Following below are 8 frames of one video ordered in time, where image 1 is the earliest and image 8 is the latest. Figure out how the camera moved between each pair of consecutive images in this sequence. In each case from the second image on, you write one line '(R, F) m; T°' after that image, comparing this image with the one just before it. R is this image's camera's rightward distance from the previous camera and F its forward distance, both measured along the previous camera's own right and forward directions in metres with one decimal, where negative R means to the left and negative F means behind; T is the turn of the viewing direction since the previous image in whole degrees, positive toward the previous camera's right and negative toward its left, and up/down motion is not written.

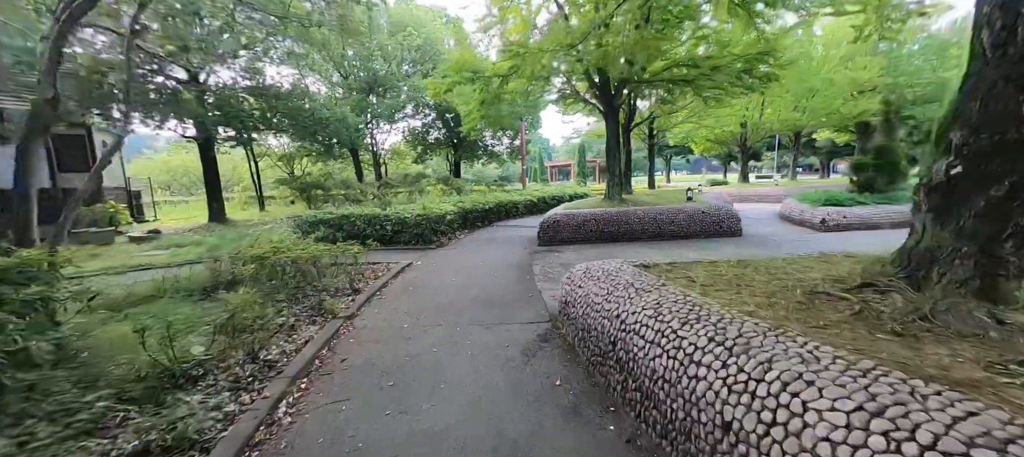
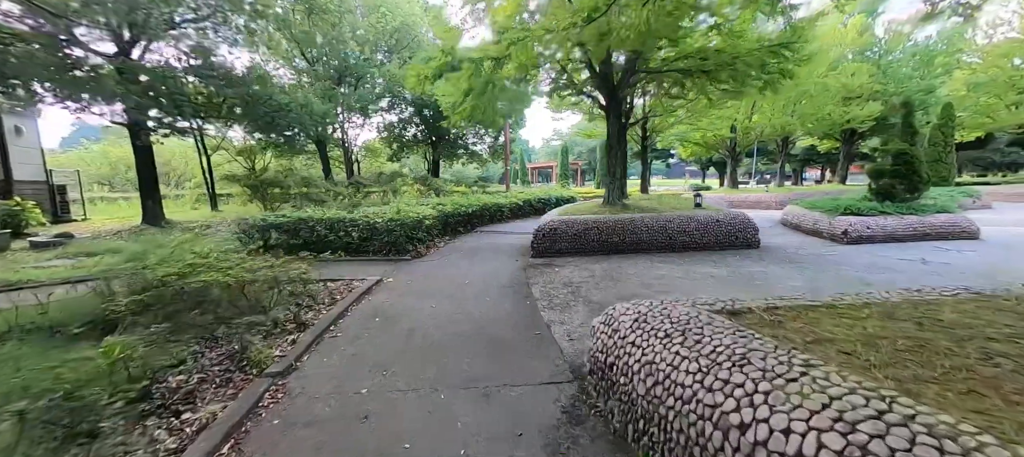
(-0.2, +1.0) m; +3°
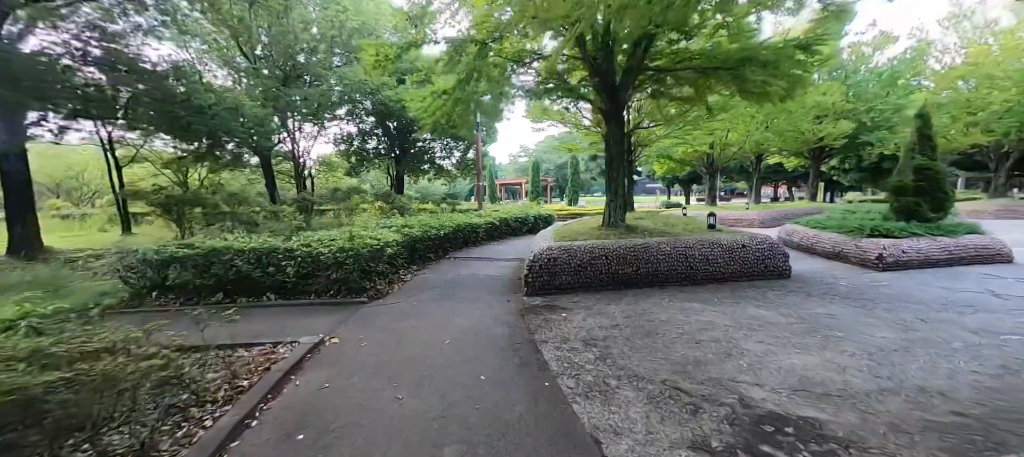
(-0.3, +1.3) m; +5°
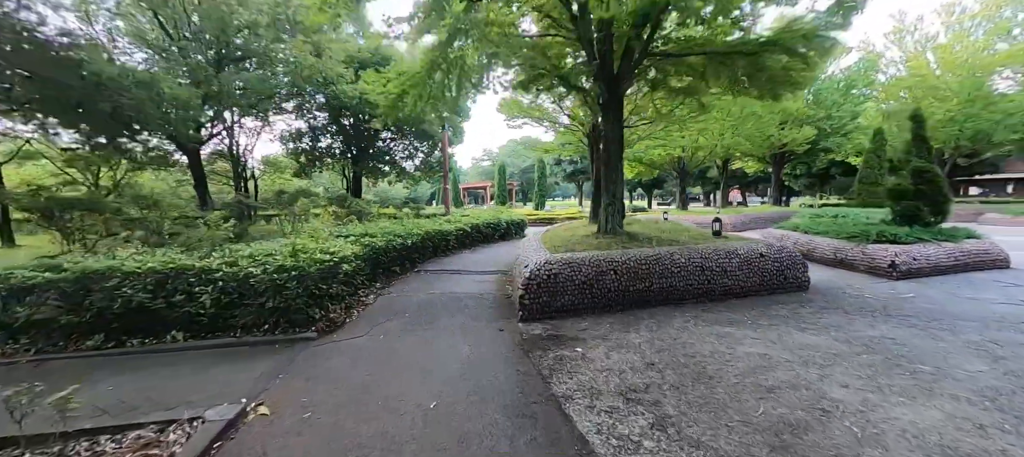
(-0.3, +1.0) m; +6°
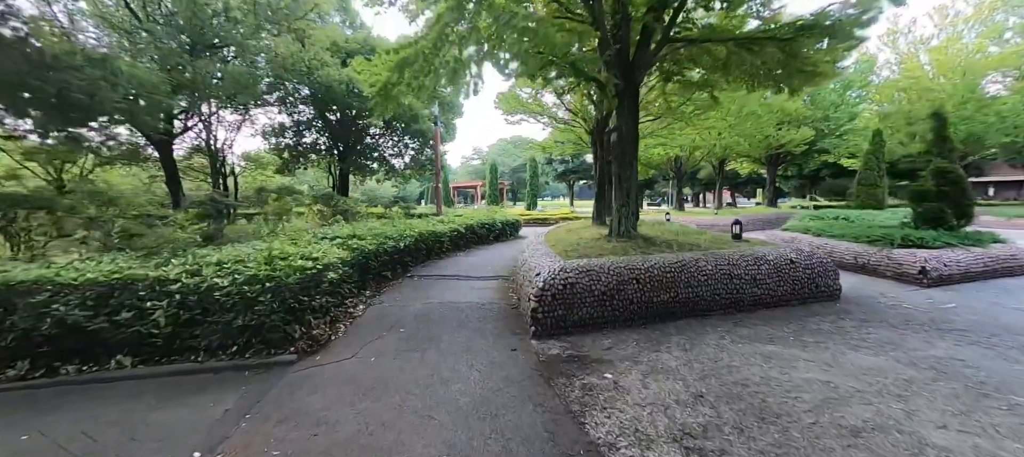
(-0.2, +0.5) m; +2°
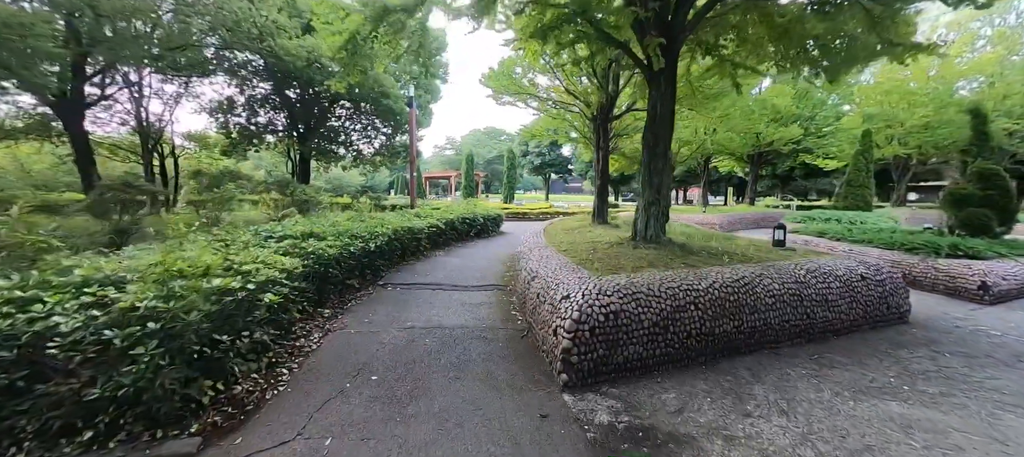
(-0.4, +1.1) m; +4°
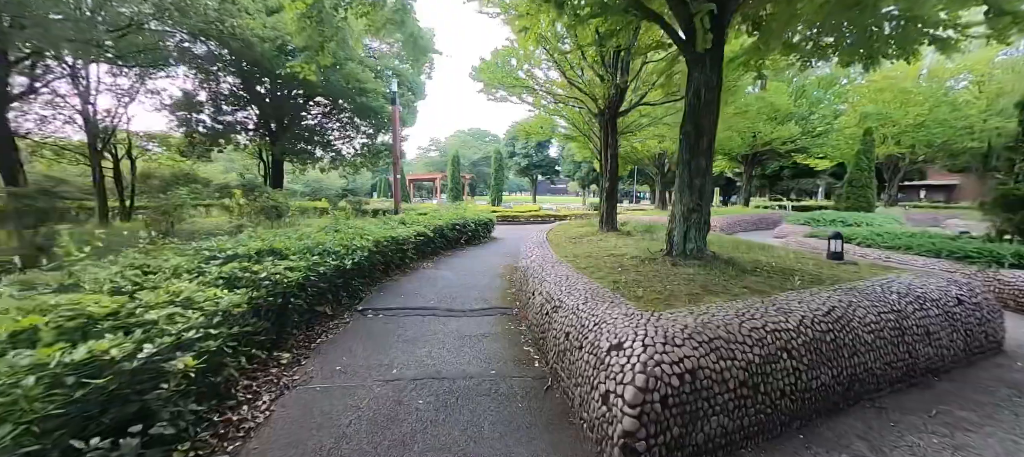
(-0.2, +0.8) m; +2°
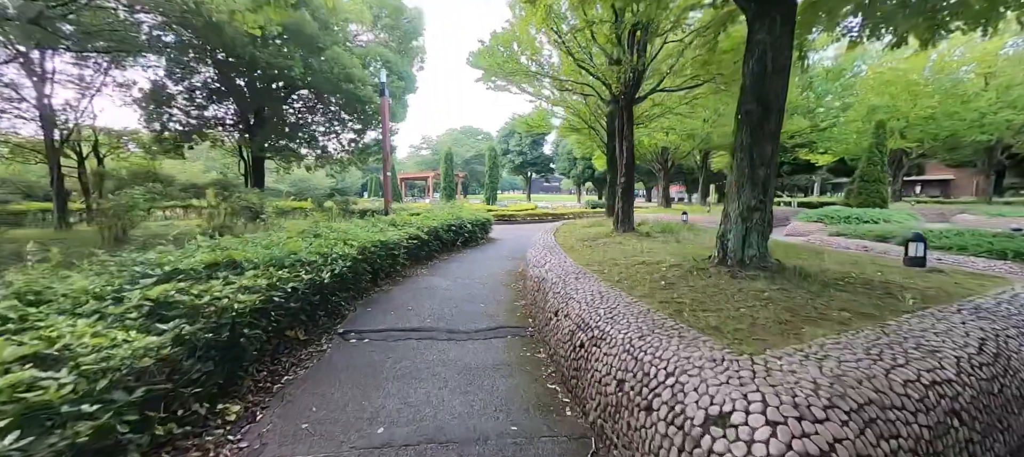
(-0.2, +0.7) m; +1°
